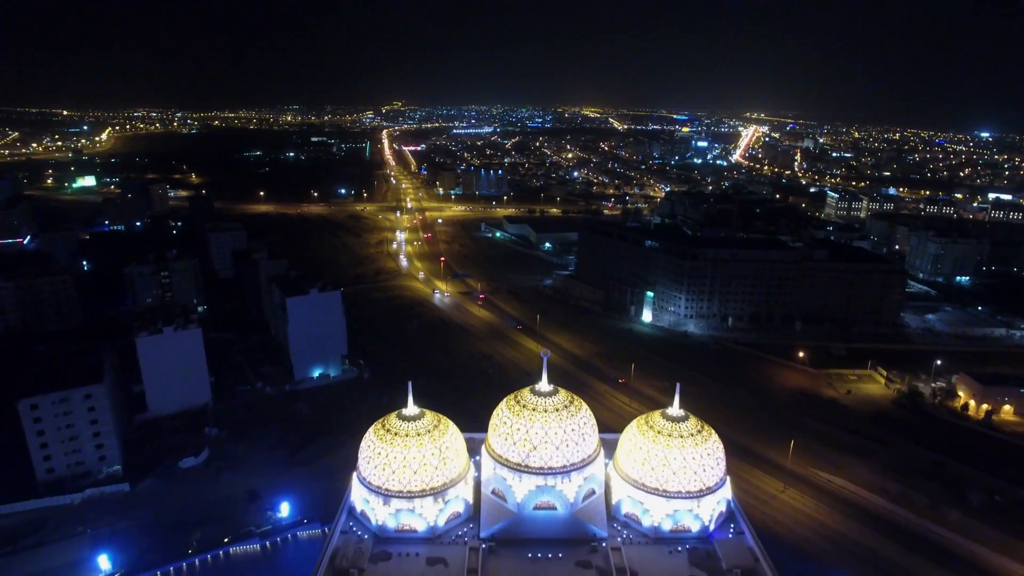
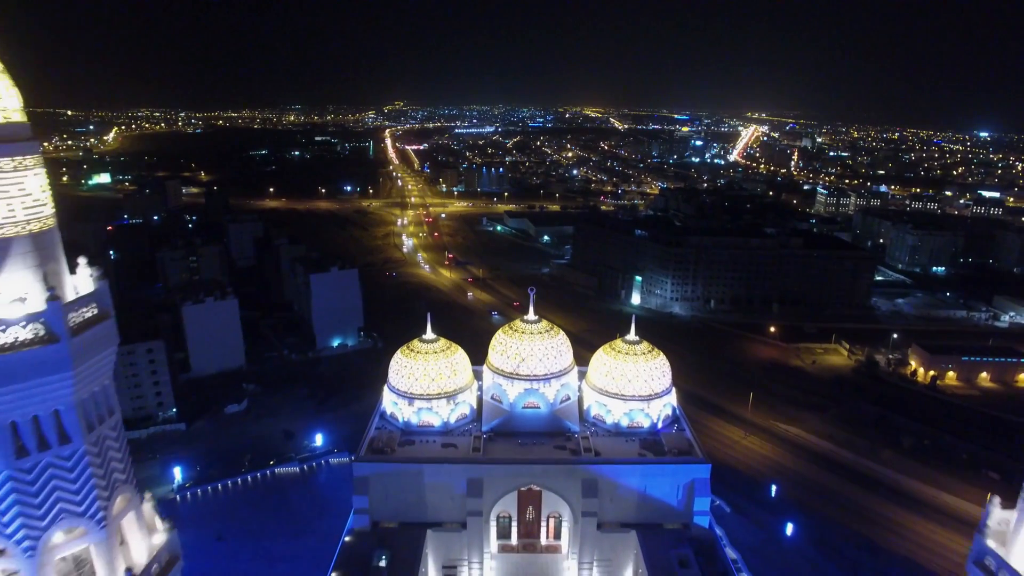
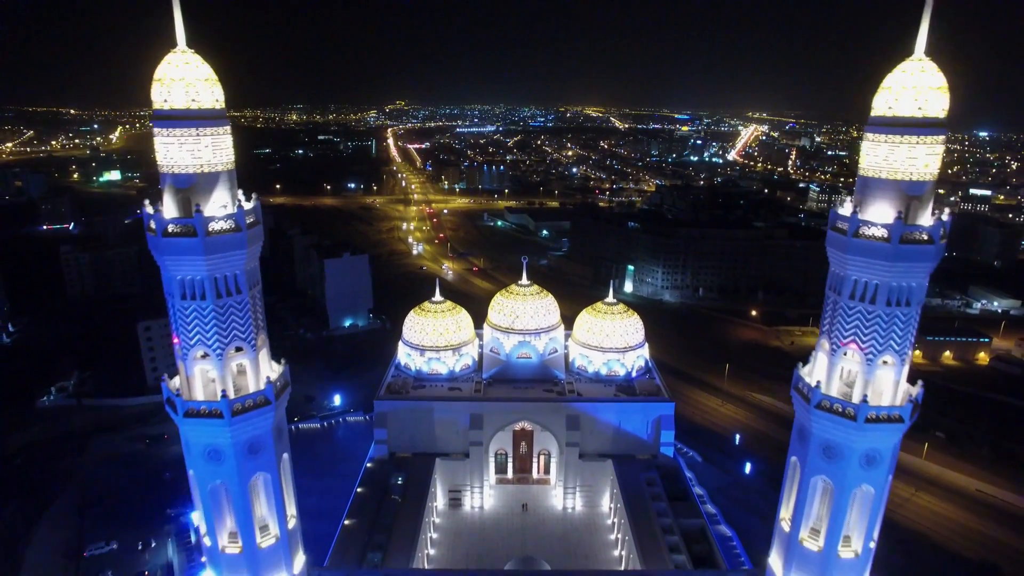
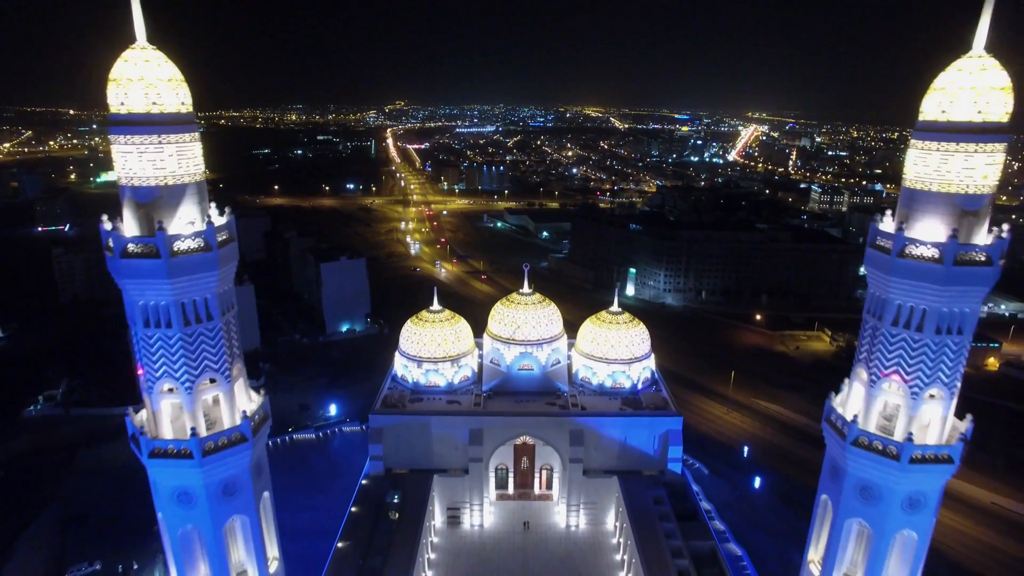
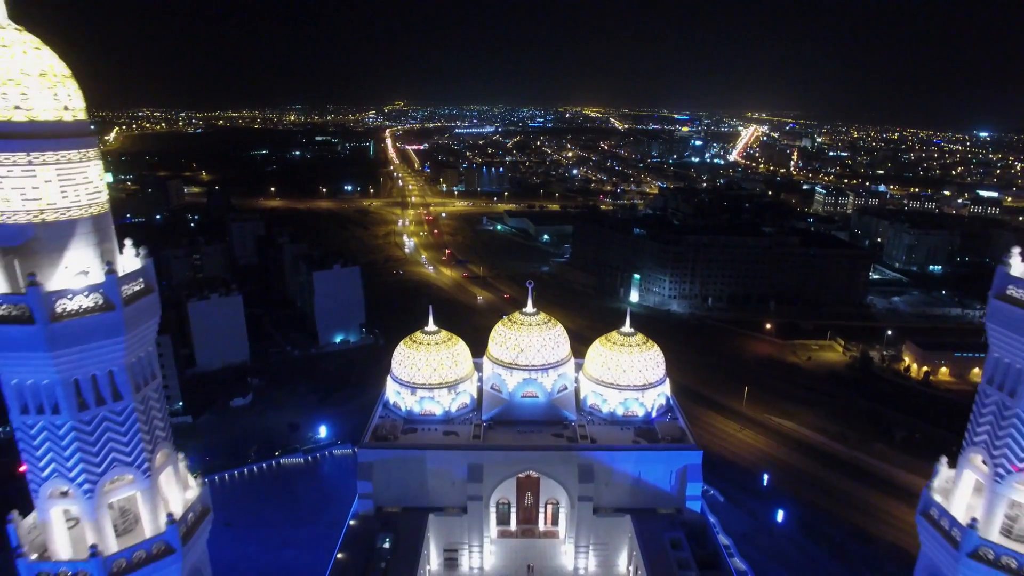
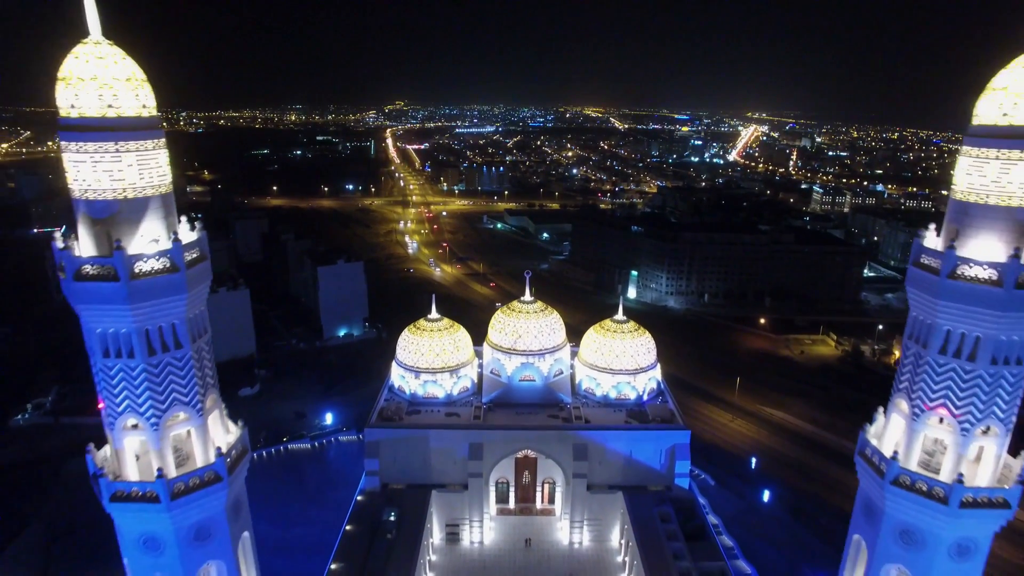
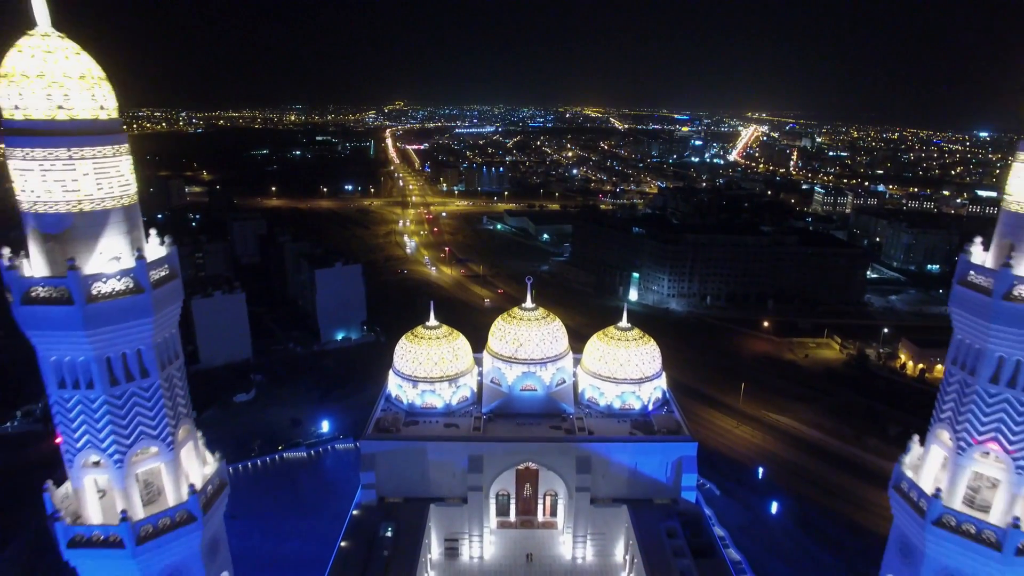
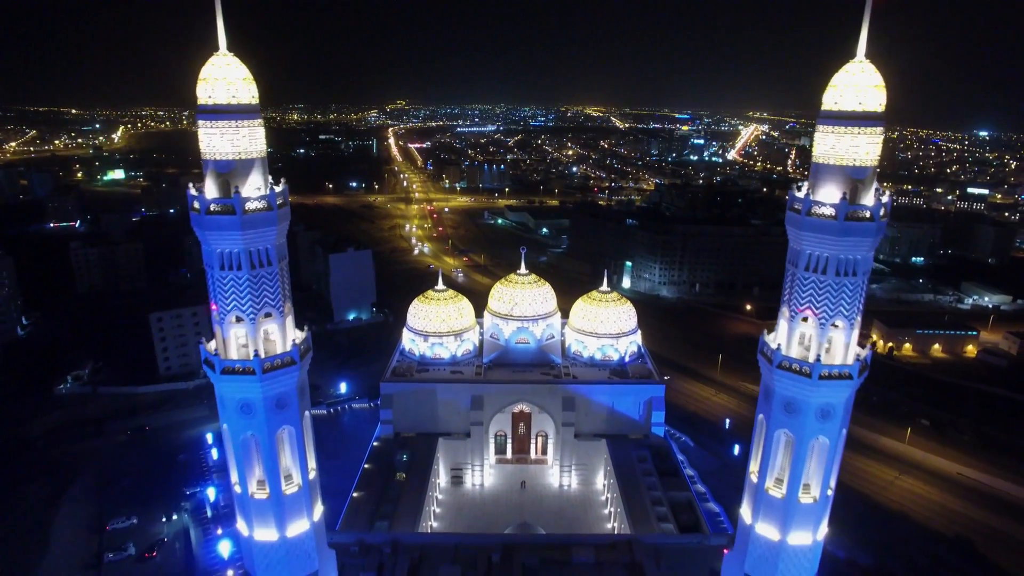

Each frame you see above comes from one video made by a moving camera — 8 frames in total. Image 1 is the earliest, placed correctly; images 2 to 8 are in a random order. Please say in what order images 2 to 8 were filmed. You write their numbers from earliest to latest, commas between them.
2, 5, 7, 6, 4, 3, 8
